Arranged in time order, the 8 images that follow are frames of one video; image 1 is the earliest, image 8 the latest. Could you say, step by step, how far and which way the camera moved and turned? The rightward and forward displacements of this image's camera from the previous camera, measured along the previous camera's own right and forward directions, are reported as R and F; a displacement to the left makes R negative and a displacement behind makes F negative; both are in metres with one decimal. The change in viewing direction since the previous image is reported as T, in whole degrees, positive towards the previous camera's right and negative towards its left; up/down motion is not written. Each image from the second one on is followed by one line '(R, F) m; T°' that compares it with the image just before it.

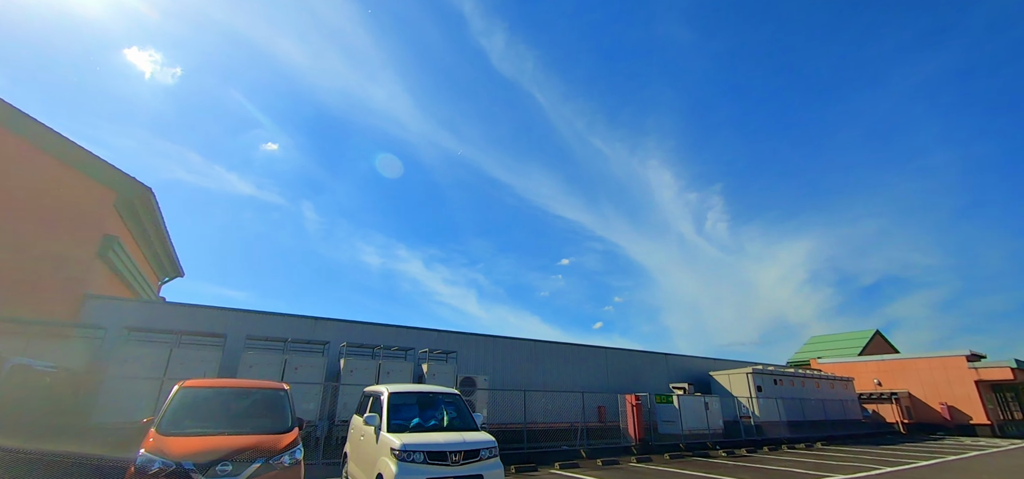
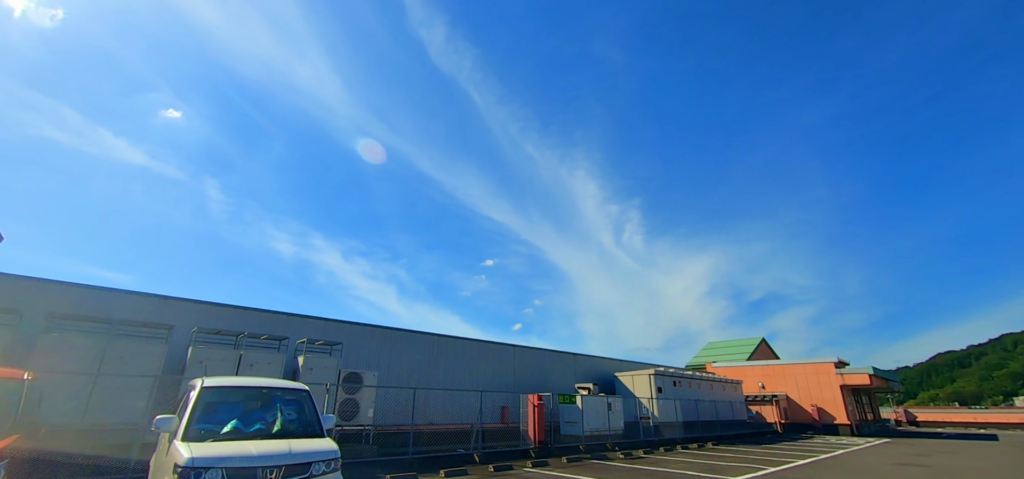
(+0.5, +0.8) m; +9°
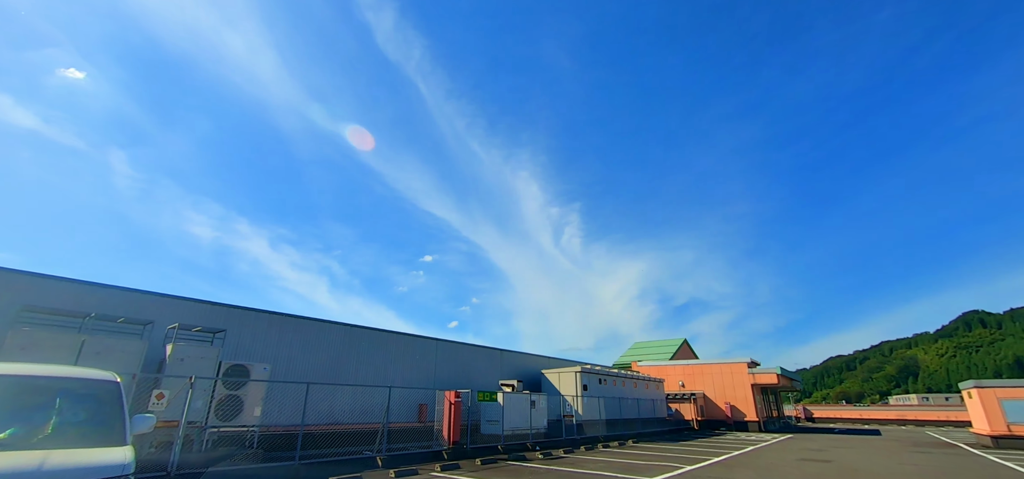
(+0.4, +0.7) m; +7°
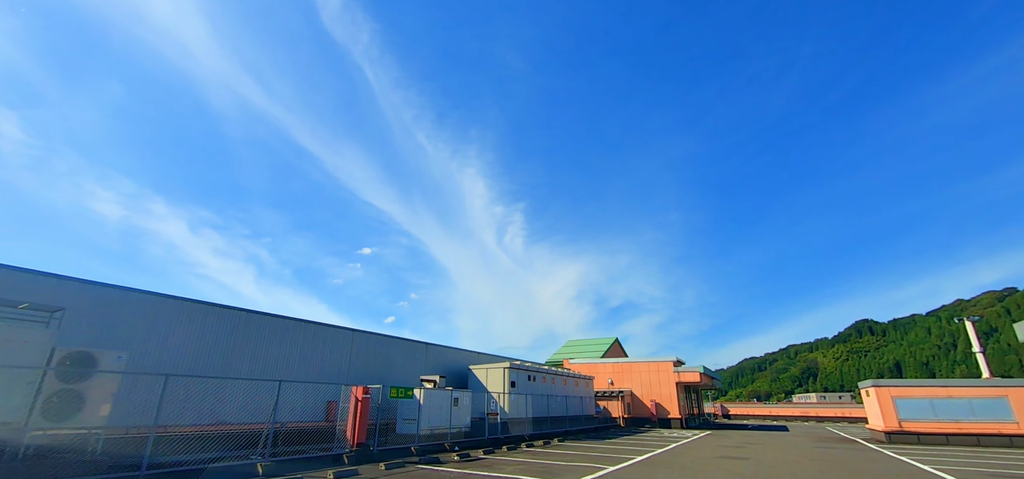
(+0.4, +0.8) m; +7°
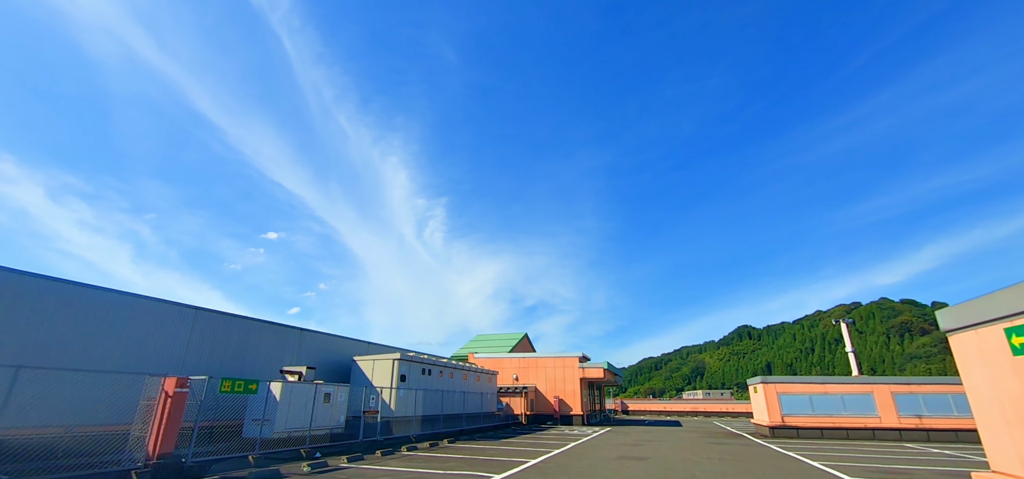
(+0.7, +1.6) m; +10°
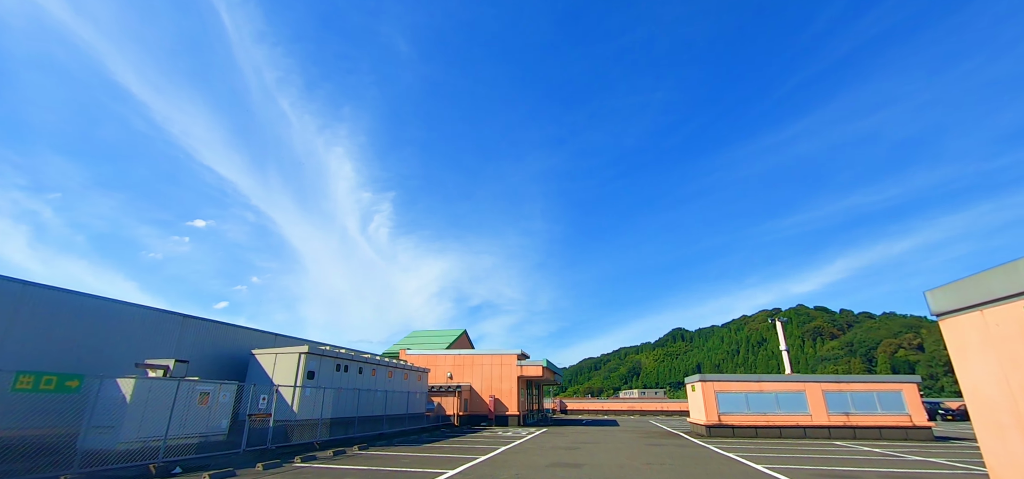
(+0.5, +1.5) m; +6°
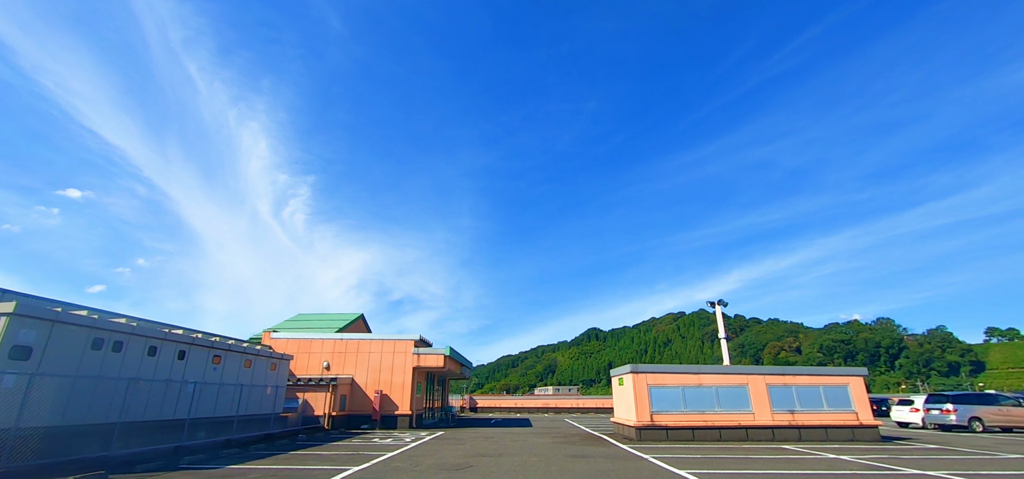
(+1.1, +4.6) m; +9°
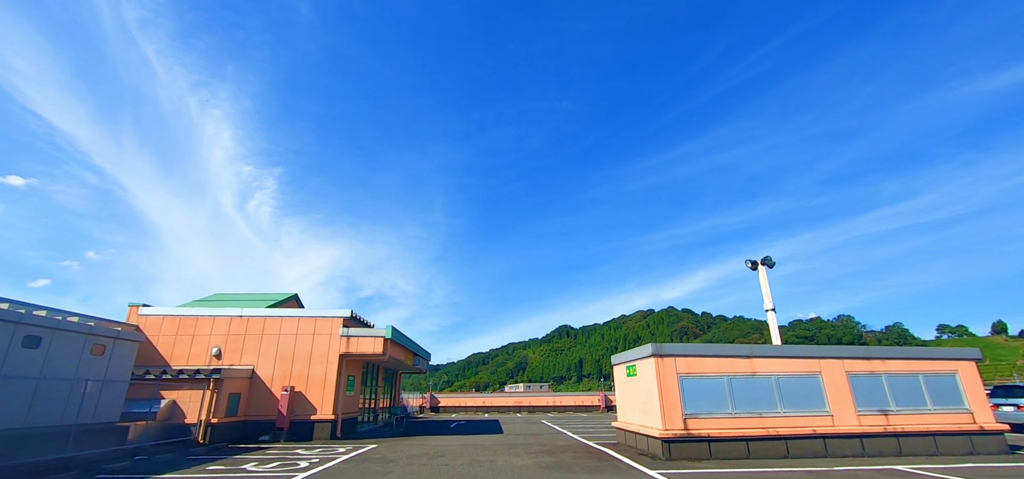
(+0.2, +5.9) m; +3°
